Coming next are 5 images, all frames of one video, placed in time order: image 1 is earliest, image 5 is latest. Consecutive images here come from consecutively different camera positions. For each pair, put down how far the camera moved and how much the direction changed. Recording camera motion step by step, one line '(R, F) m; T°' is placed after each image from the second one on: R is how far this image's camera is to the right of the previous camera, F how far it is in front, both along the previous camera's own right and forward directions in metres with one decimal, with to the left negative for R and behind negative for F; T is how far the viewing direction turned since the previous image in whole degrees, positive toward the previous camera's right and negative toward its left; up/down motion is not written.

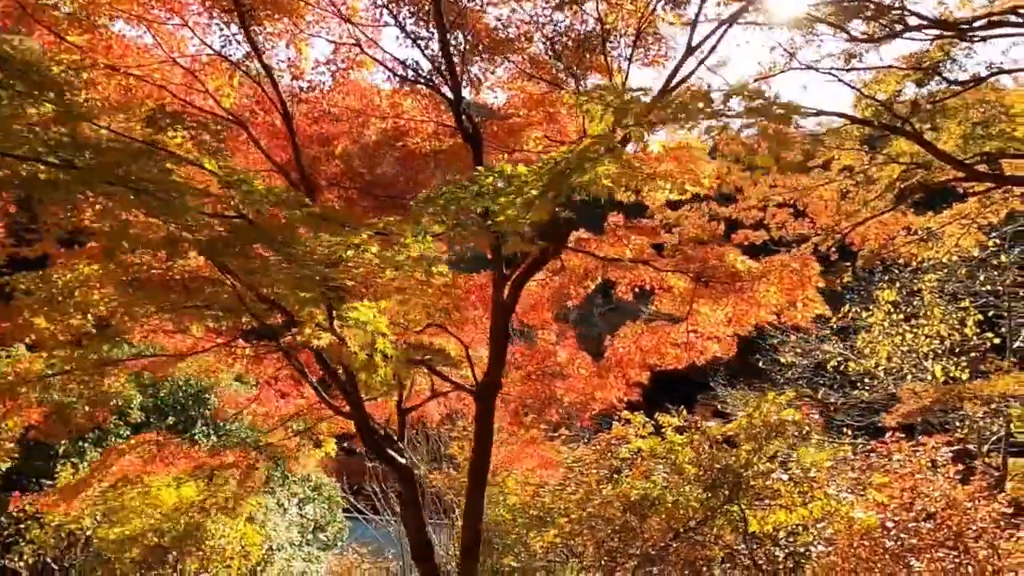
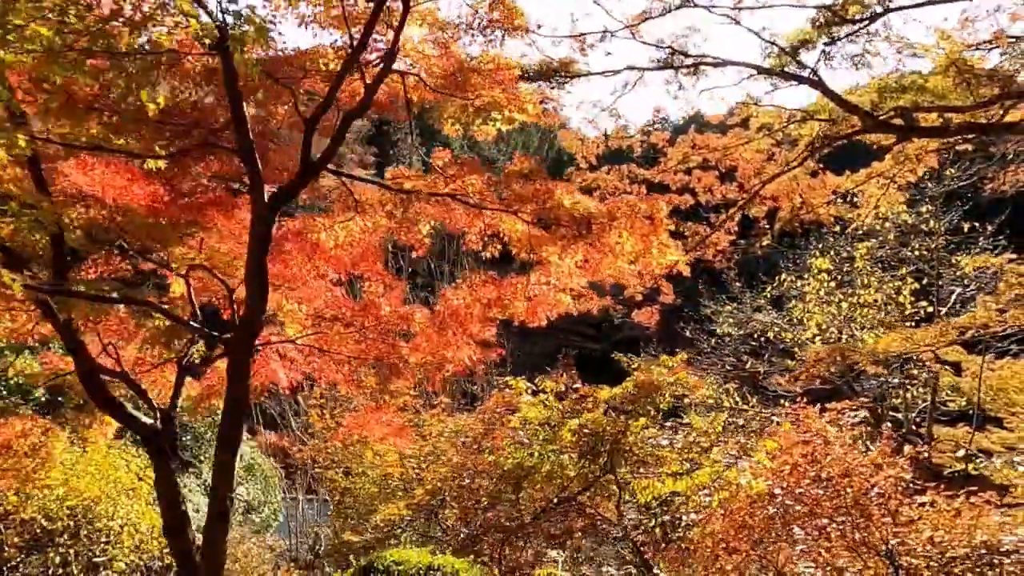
(+0.8, +0.4) m; +2°
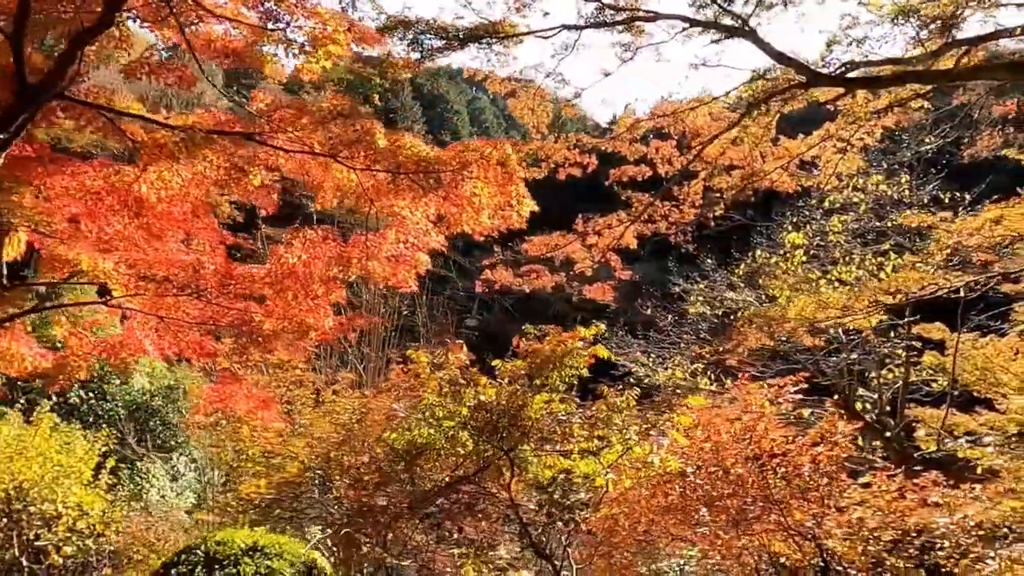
(+0.8, +0.3) m; -2°
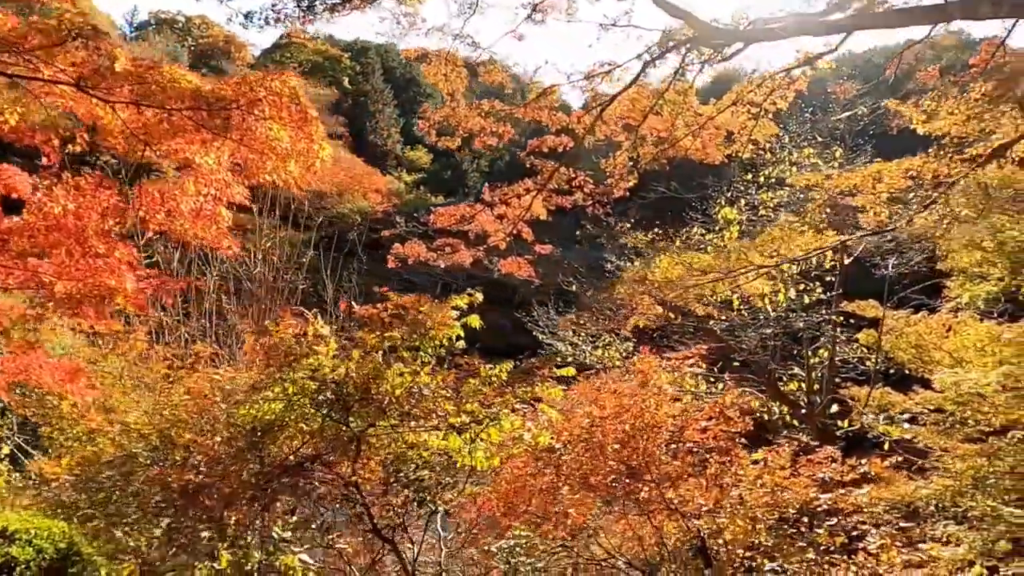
(+0.8, +0.3) m; +2°
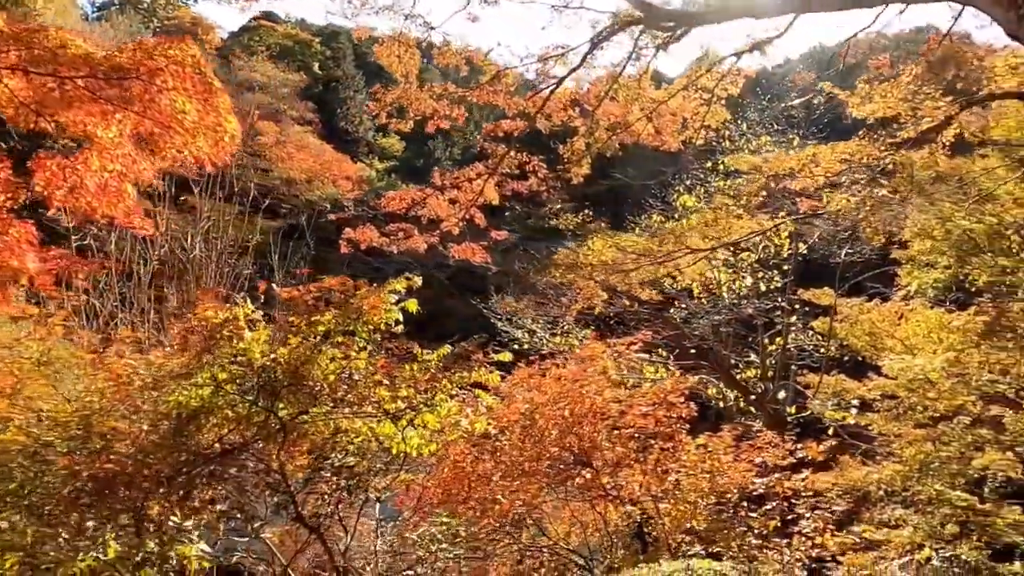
(+0.2, +0.1) m; +2°
